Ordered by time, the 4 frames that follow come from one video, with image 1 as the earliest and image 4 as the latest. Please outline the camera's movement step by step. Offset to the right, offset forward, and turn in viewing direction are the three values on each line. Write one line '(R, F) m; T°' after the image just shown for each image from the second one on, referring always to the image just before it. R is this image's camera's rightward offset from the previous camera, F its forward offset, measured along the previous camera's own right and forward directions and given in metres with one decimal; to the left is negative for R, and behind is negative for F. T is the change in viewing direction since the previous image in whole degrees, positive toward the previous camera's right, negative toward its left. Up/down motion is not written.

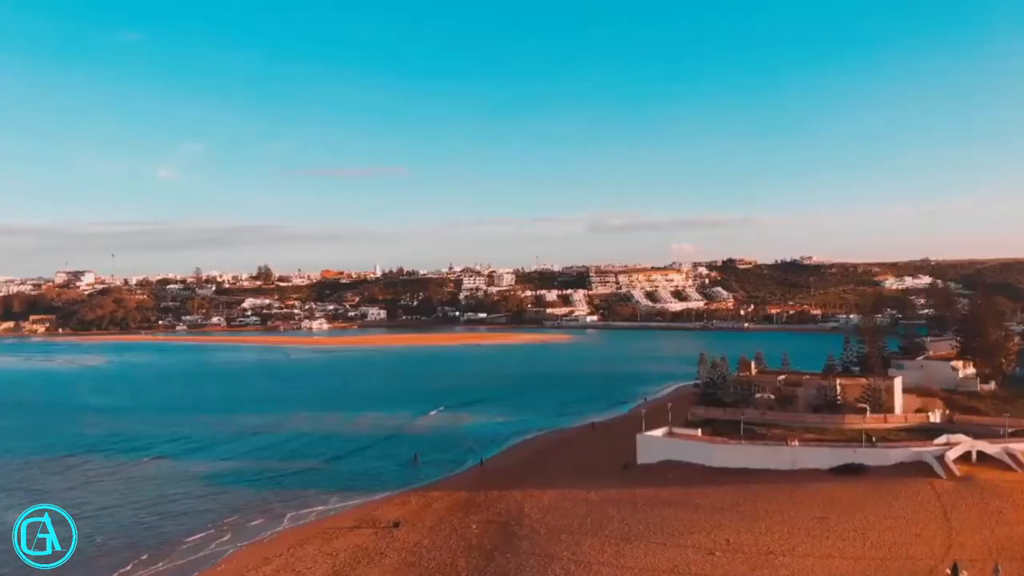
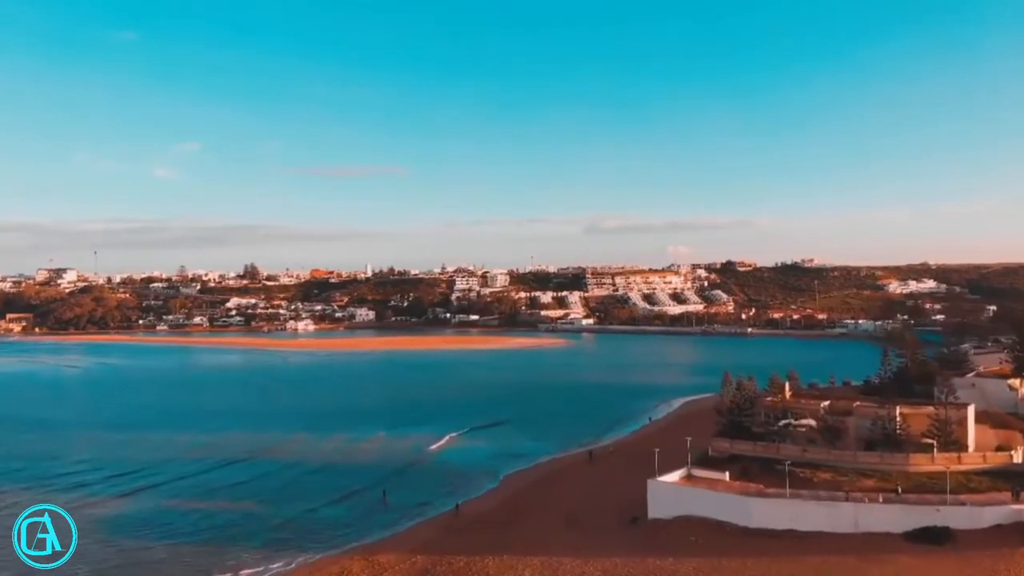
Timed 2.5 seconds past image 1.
(+0.3, +3.6) m; 0°
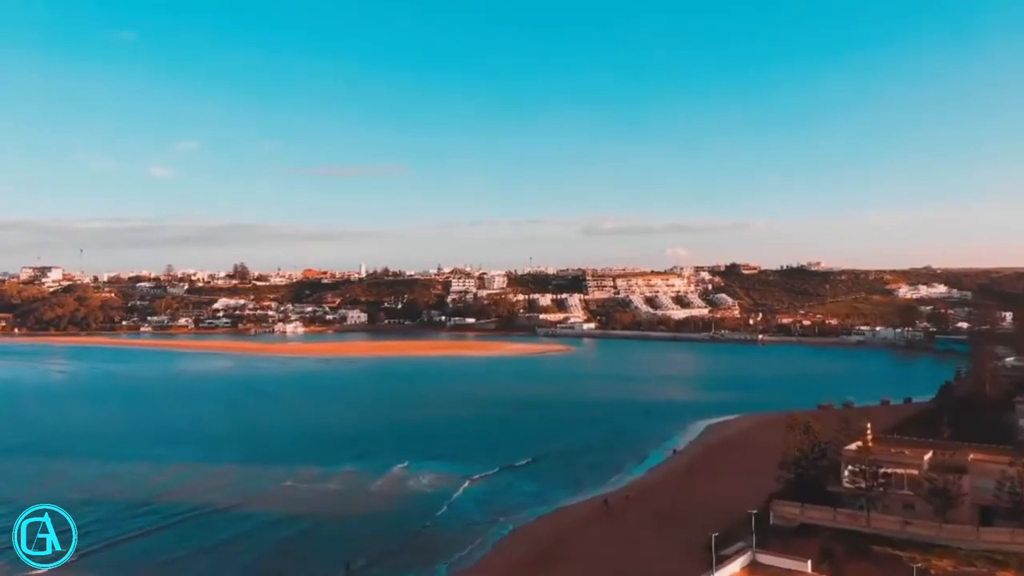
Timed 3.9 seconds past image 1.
(0.0, +3.8) m; 0°
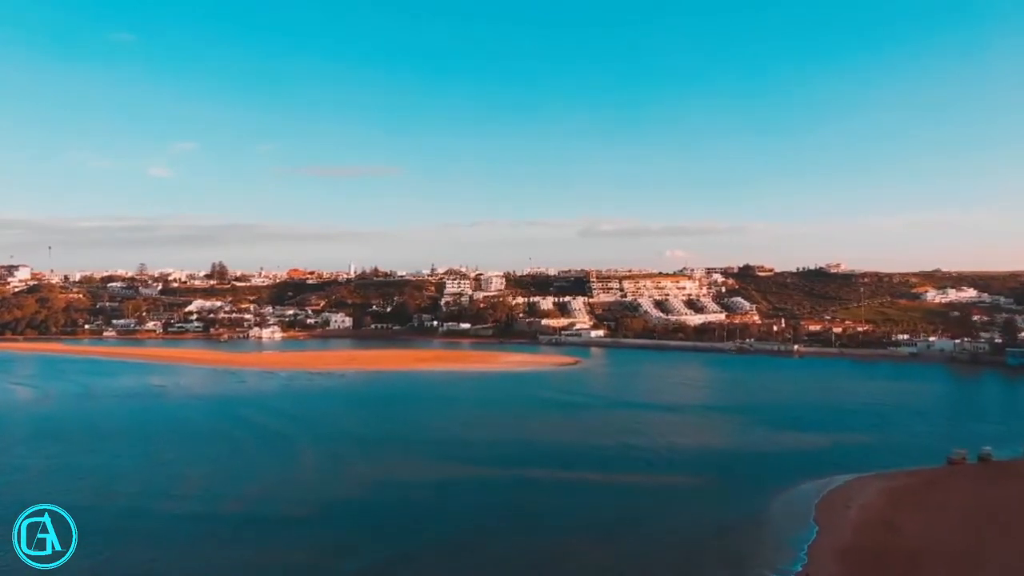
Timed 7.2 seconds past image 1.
(-0.2, +8.5) m; 0°
